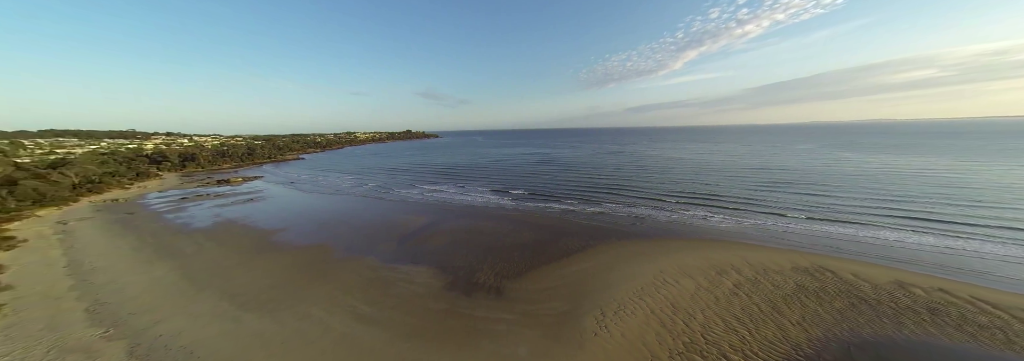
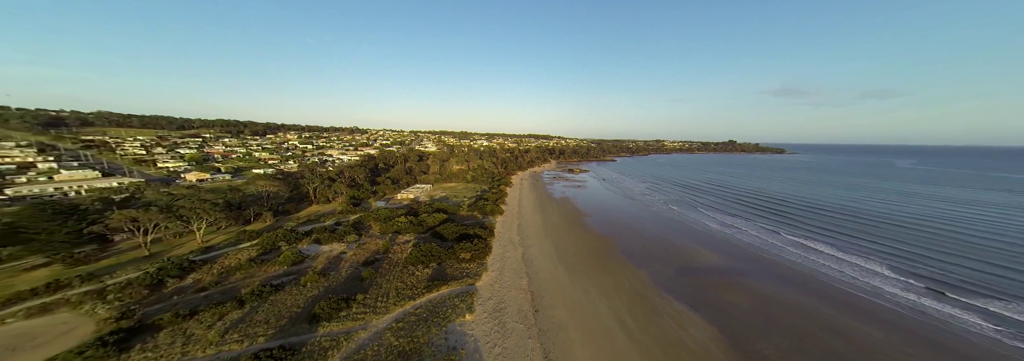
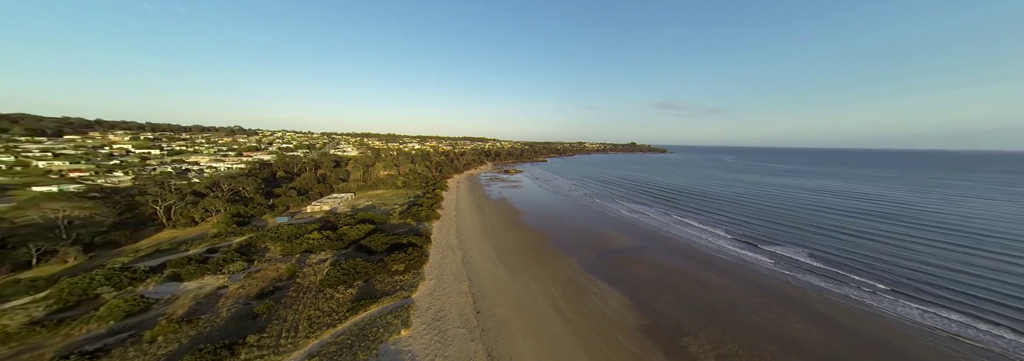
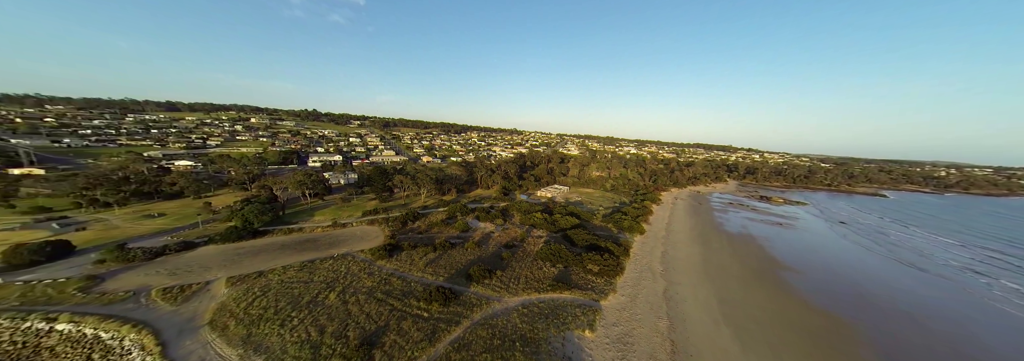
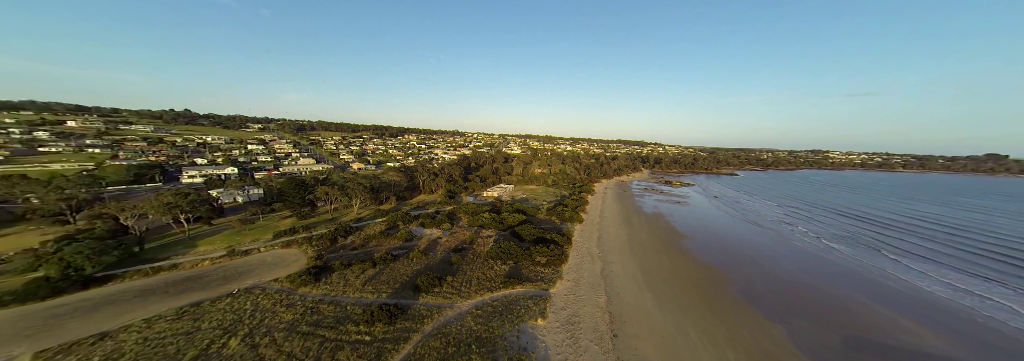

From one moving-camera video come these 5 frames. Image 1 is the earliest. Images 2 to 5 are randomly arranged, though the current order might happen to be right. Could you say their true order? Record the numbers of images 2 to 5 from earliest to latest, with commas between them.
3, 2, 5, 4
